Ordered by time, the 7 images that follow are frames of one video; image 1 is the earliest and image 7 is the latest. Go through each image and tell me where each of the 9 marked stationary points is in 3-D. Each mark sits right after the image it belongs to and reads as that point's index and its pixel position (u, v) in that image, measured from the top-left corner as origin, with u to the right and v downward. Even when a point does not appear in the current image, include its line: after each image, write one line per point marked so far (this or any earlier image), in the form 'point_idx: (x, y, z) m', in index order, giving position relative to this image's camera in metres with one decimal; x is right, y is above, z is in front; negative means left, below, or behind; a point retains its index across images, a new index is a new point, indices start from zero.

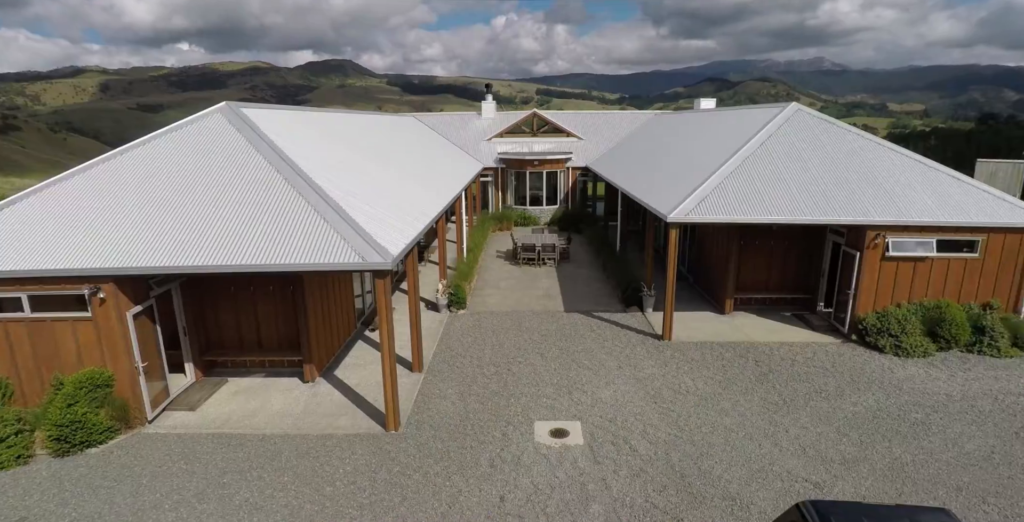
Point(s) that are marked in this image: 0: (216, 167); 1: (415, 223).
0: (-5.3, +1.7, +8.9) m
1: (-1.8, +0.7, +9.0) m
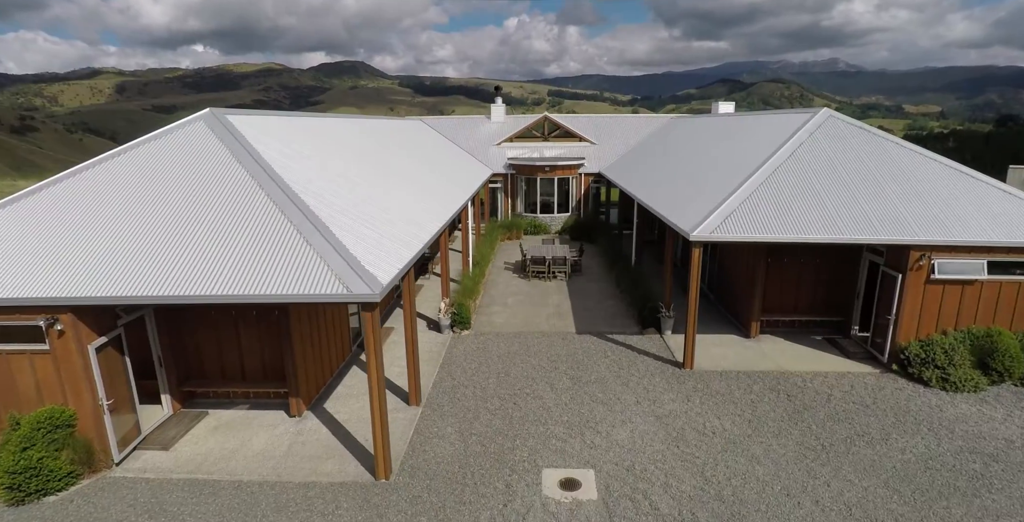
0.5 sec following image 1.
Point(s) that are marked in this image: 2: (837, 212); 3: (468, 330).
0: (-5.2, +1.3, +8.2) m
1: (-1.7, +0.3, +8.2) m
2: (+6.5, +0.9, +10.0) m
3: (-1.0, -1.6, +11.6) m
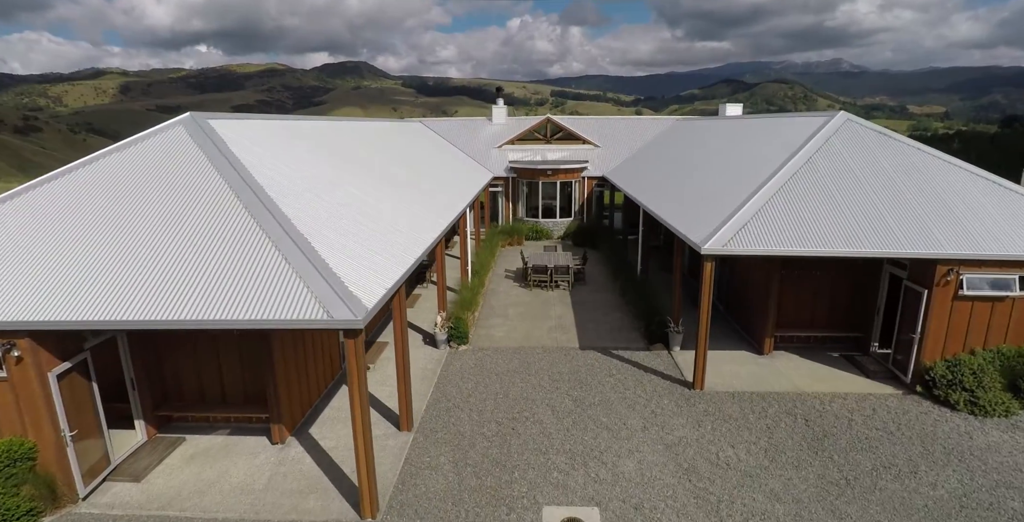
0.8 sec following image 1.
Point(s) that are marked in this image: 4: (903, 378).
0: (-5.2, +1.1, +7.6) m
1: (-1.7, 0.0, +7.7) m
2: (+6.5, +0.7, +9.4) m
3: (-1.0, -1.9, +11.0) m
4: (+7.6, -2.3, +9.7) m
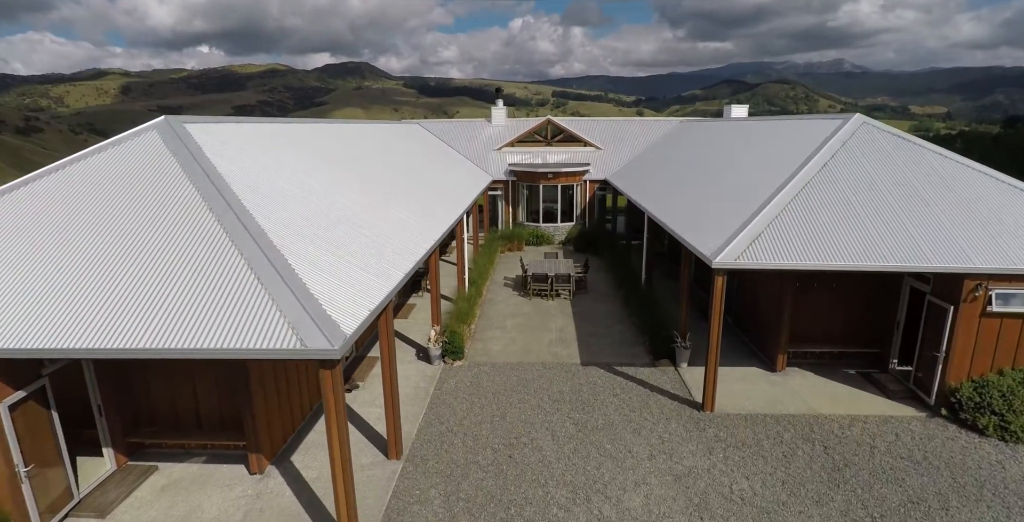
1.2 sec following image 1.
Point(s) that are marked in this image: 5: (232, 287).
0: (-5.3, +0.9, +7.1) m
1: (-1.7, -0.2, +7.1) m
2: (+6.5, +0.4, +8.8) m
3: (-1.1, -2.1, +10.4) m
4: (+7.6, -2.5, +9.1) m
5: (-3.2, -0.3, +5.7) m
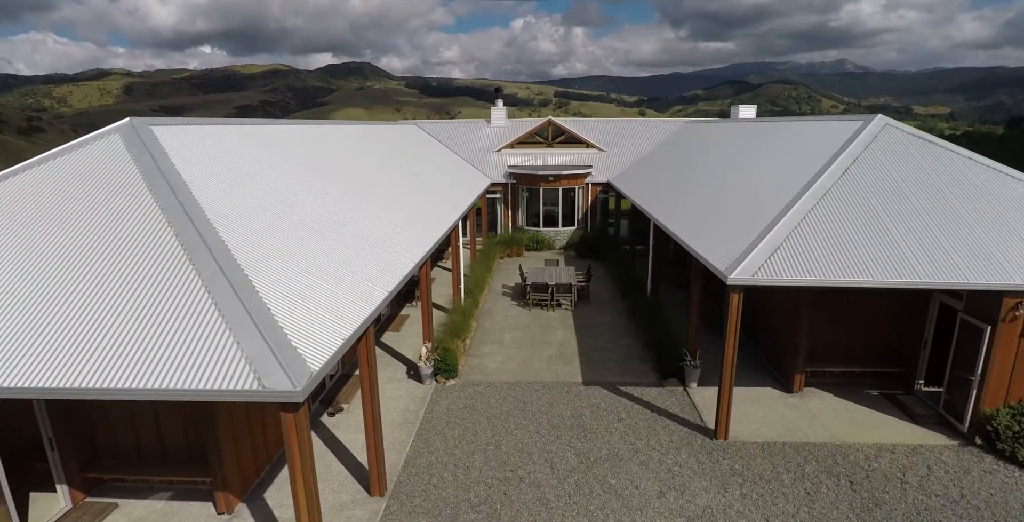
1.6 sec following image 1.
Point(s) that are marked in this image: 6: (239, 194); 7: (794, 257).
0: (-5.3, +0.7, +6.4) m
1: (-1.8, -0.4, +6.4) m
2: (+6.4, +0.2, +8.1) m
3: (-1.1, -2.3, +9.7) m
4: (+7.5, -2.8, +8.3) m
5: (-3.3, -0.5, +5.1) m
6: (-4.0, +1.0, +7.2) m
7: (+4.5, +0.1, +7.8) m
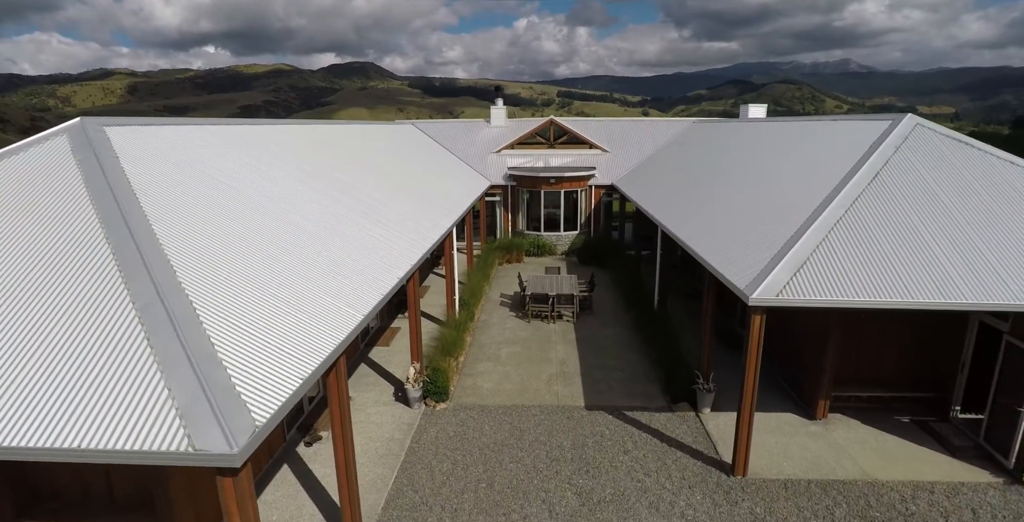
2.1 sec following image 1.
0: (-5.4, +0.4, +5.6) m
1: (-1.9, -0.6, +5.6) m
2: (+6.3, 0.0, +7.2) m
3: (-1.2, -2.6, +8.9) m
4: (+7.4, -3.0, +7.5) m
5: (-3.4, -0.8, +4.3) m
6: (-4.0, +0.8, +6.4) m
7: (+4.4, -0.2, +7.0) m
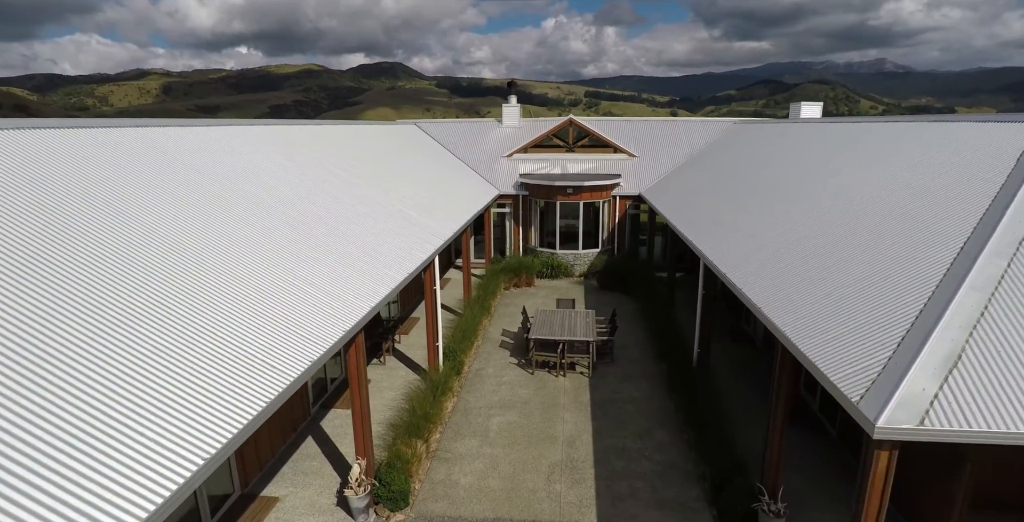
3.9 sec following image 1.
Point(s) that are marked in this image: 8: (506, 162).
0: (-5.7, -0.2, +3.4) m
1: (-2.2, -1.3, +3.2) m
2: (+6.1, -0.9, +4.4) m
3: (-1.4, -3.3, +6.5) m
4: (+7.1, -3.9, +4.6) m
5: (-3.8, -1.4, +1.9) m
6: (-4.3, +0.1, +4.1) m
7: (+4.1, -1.0, +4.3) m
8: (-0.2, +3.9, +19.8) m
